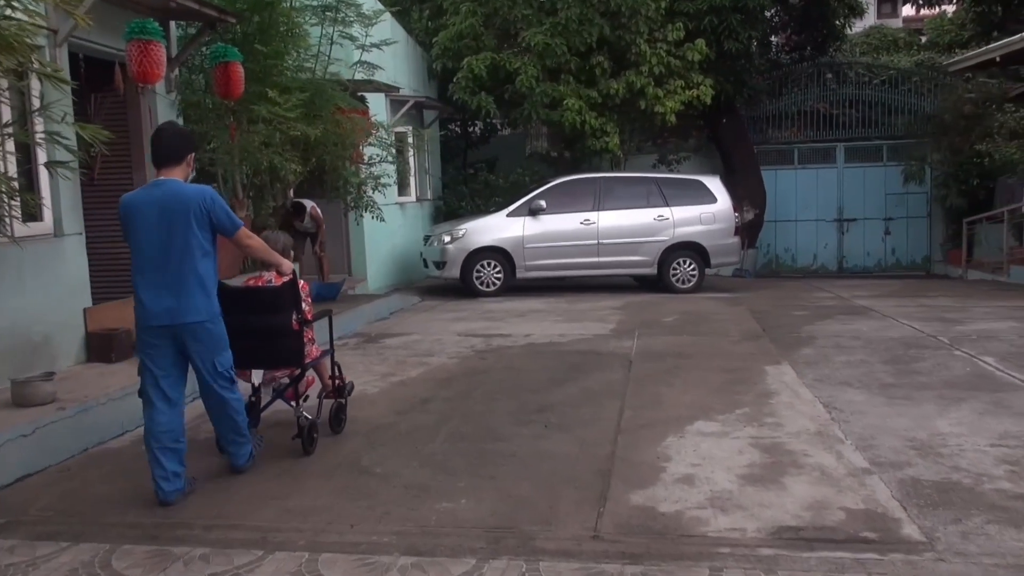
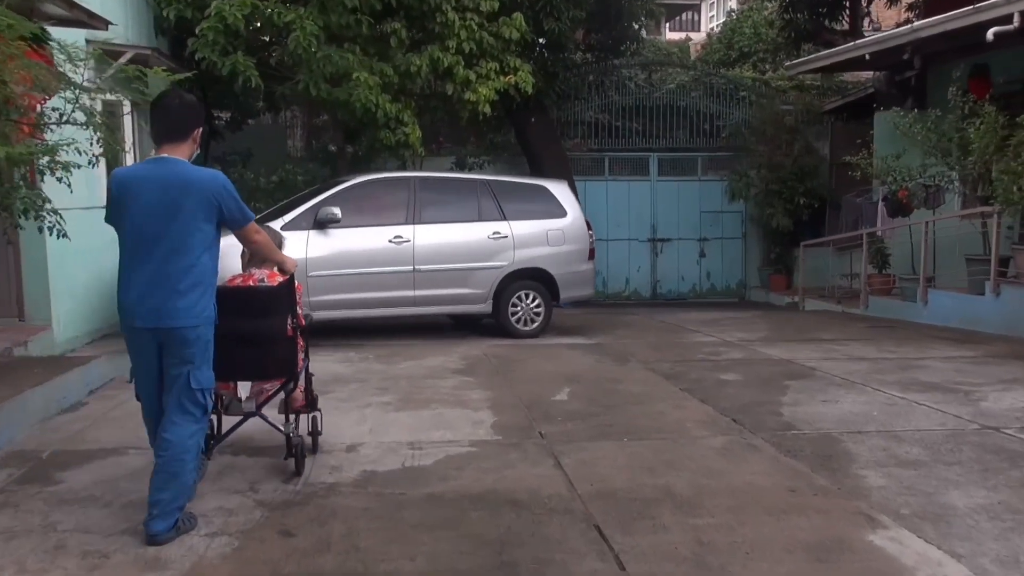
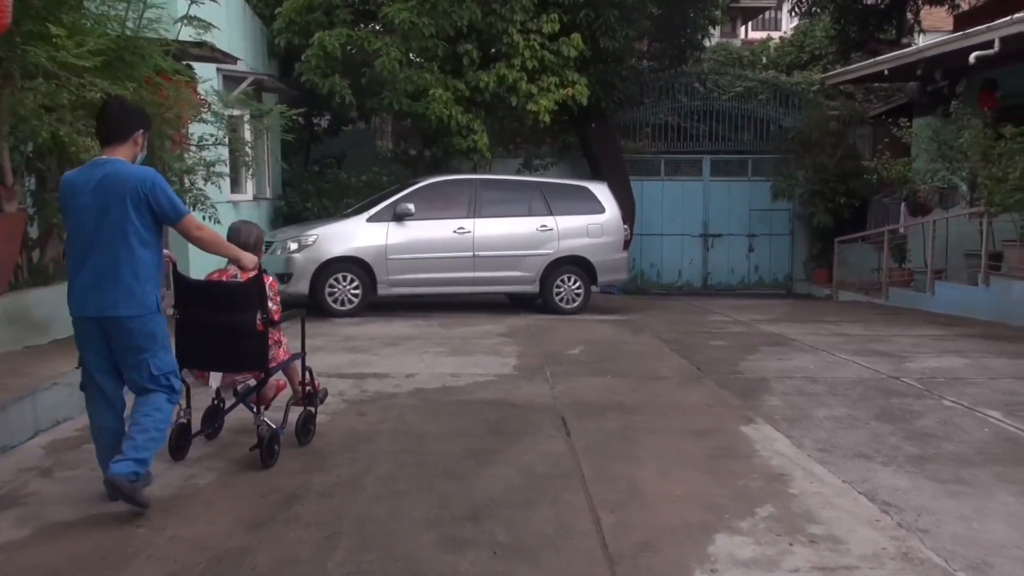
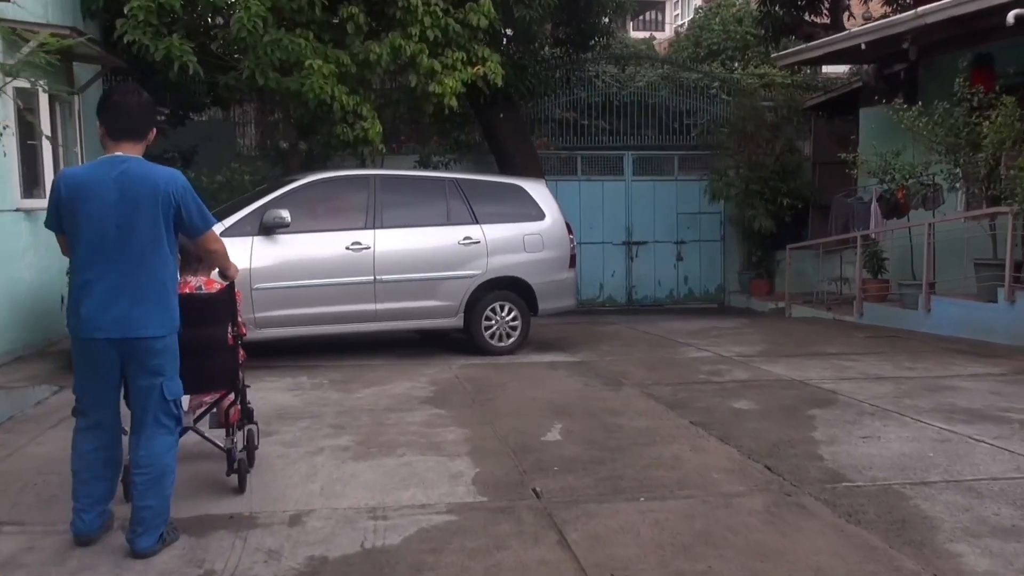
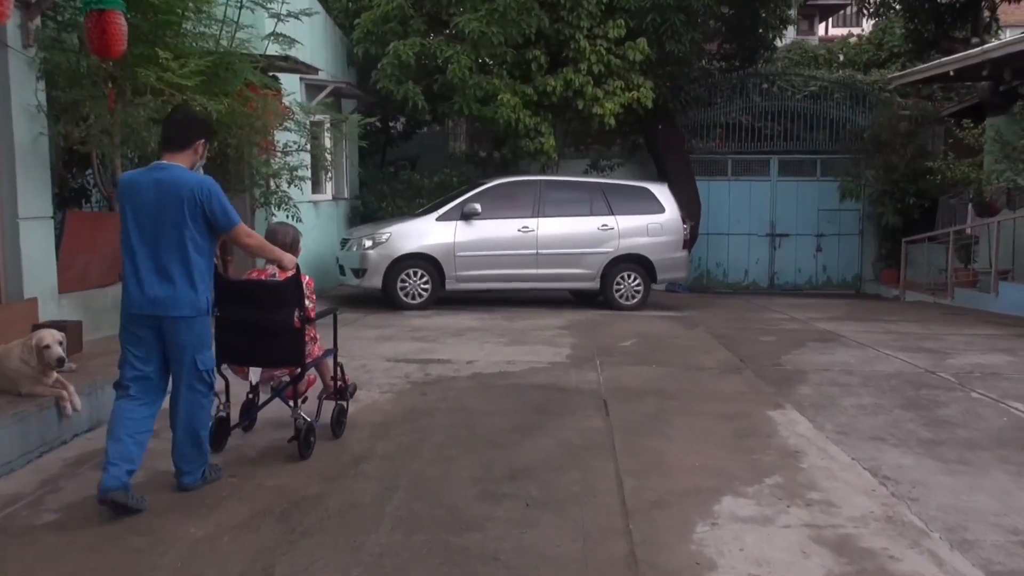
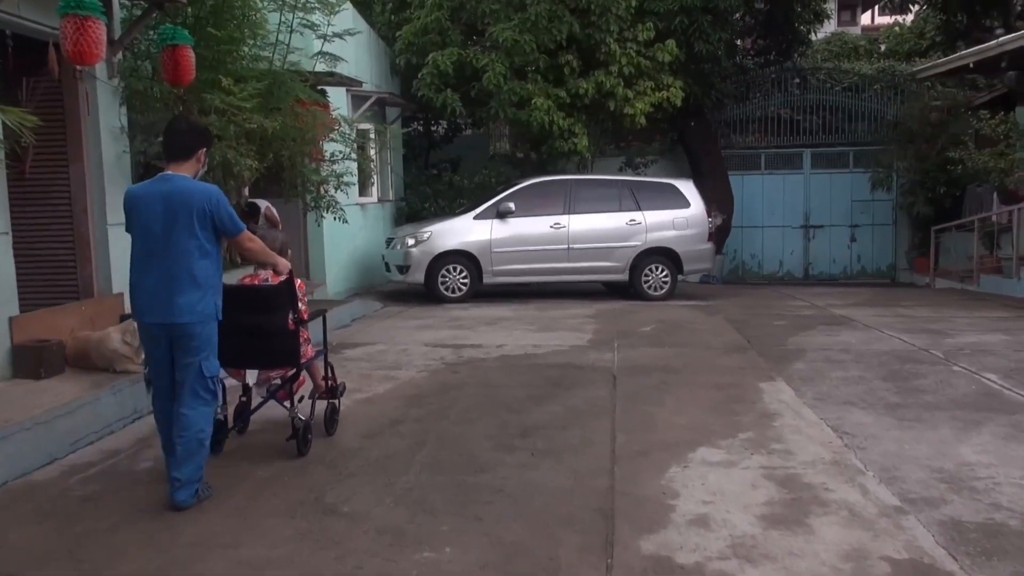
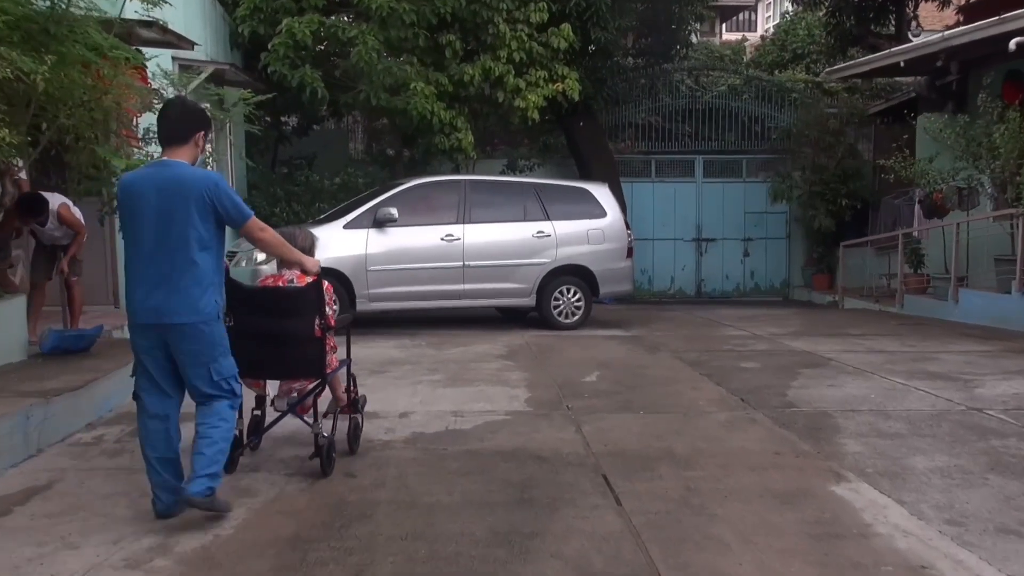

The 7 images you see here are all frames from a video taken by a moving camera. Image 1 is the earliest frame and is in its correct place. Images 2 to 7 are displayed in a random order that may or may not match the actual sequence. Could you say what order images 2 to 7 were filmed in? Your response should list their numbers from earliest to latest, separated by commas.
6, 5, 3, 7, 2, 4
